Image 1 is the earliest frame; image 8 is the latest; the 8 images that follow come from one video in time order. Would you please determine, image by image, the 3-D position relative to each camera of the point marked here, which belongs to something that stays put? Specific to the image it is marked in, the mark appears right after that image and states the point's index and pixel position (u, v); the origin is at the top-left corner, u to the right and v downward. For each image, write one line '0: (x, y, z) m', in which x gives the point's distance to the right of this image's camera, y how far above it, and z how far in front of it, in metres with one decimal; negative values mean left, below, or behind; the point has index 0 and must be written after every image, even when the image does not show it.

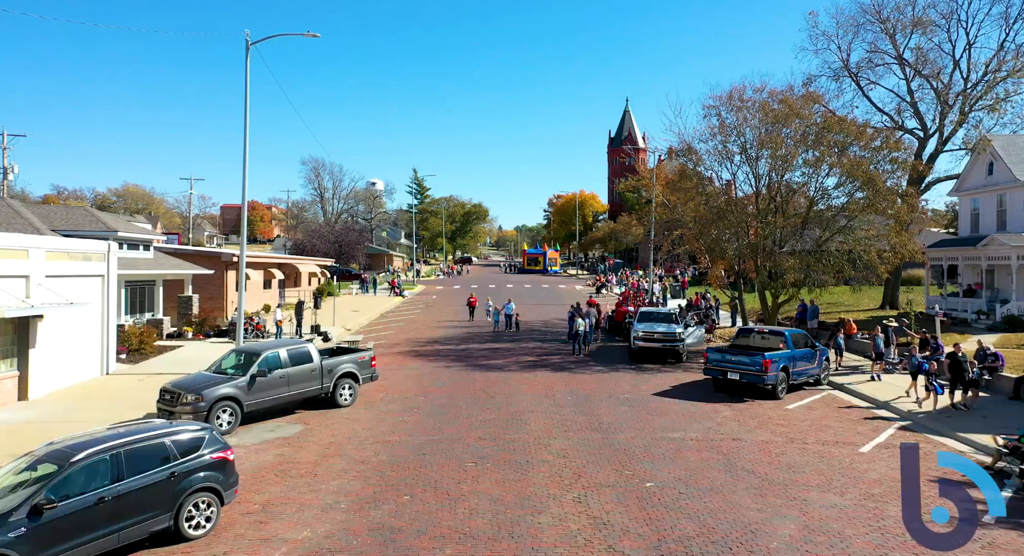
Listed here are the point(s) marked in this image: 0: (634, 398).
0: (+2.7, -2.7, +16.4) m
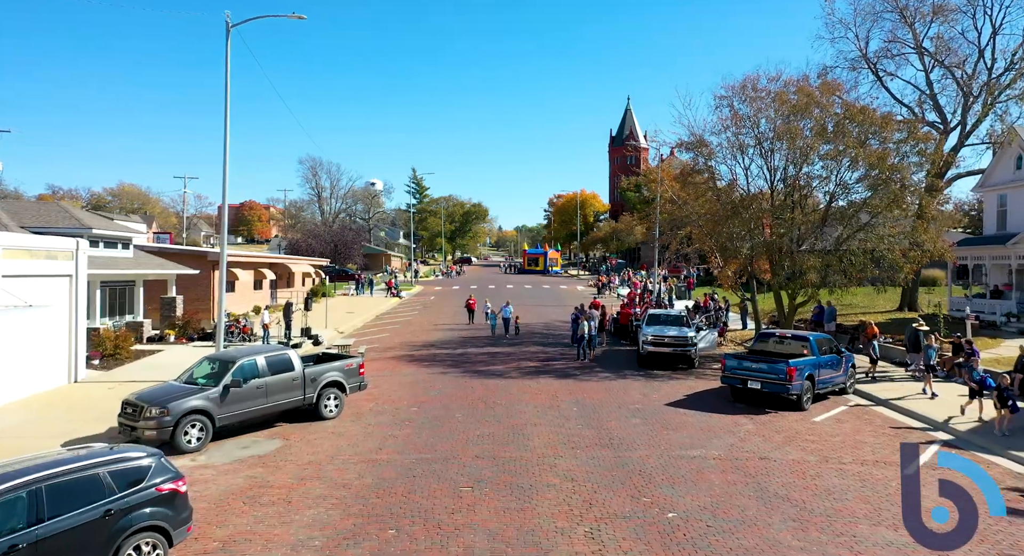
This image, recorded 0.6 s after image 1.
0: (+2.7, -2.7, +15.0) m
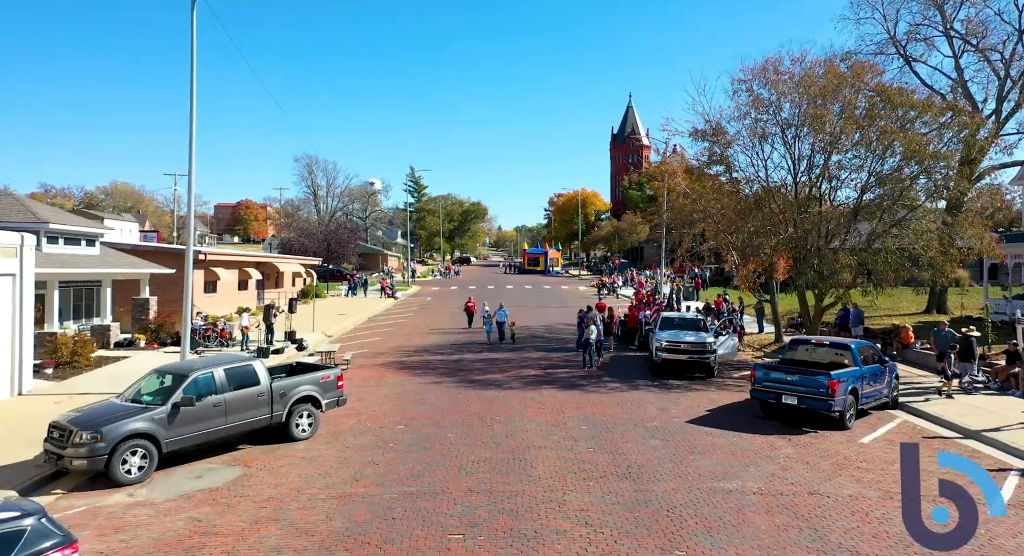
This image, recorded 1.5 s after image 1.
0: (+2.8, -2.7, +13.1) m
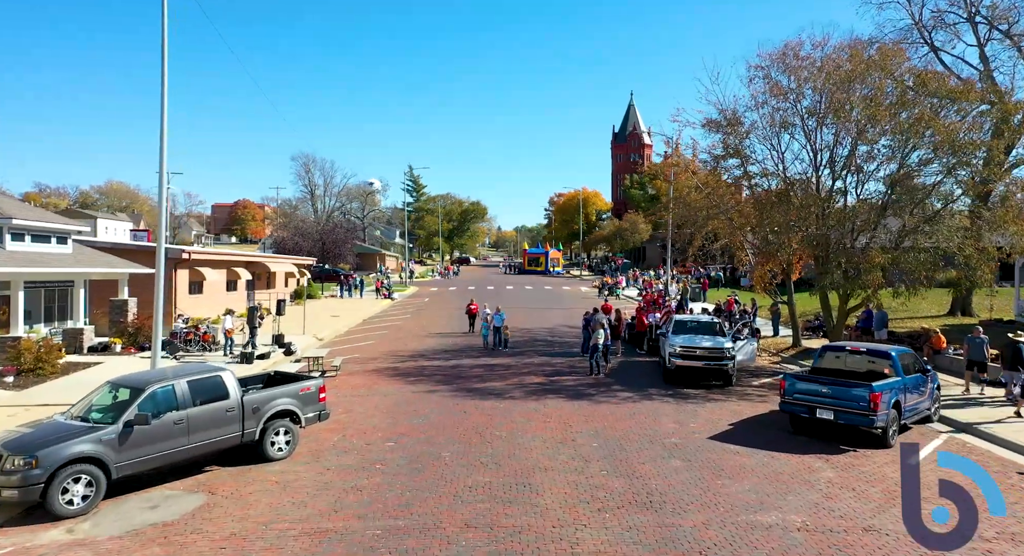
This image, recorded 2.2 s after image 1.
0: (+2.8, -2.7, +11.7) m
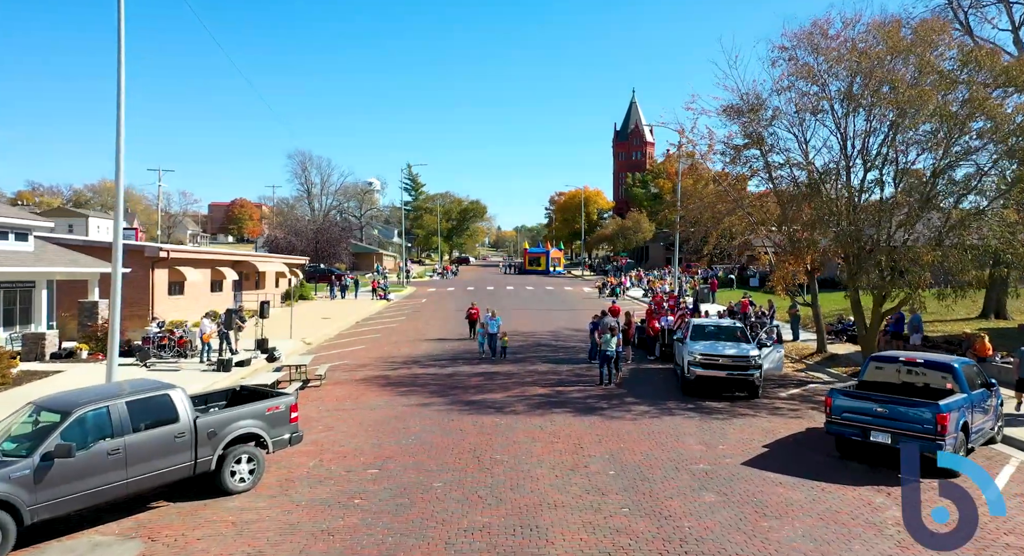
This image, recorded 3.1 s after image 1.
0: (+2.8, -2.7, +10.1) m
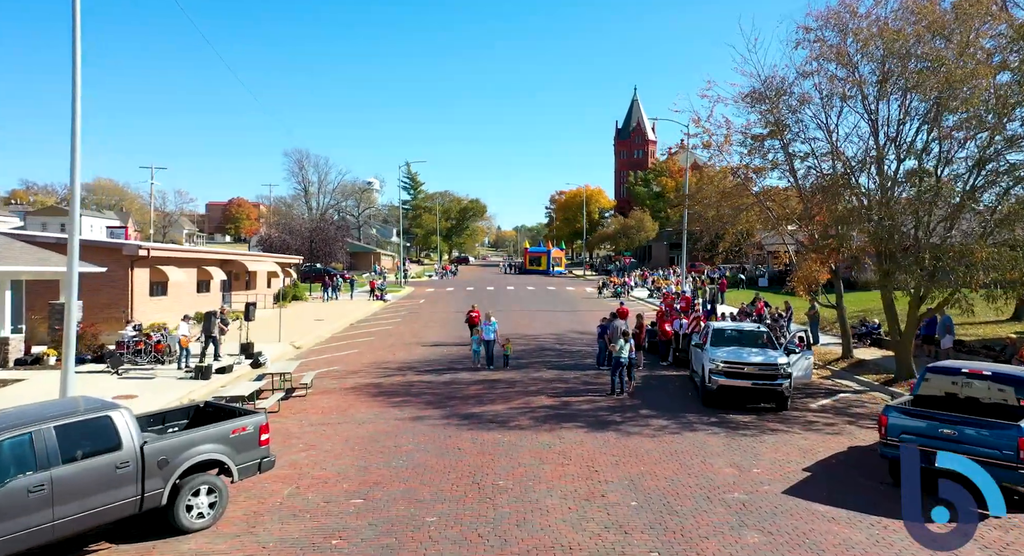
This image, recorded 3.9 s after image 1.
0: (+2.9, -2.7, +8.6) m
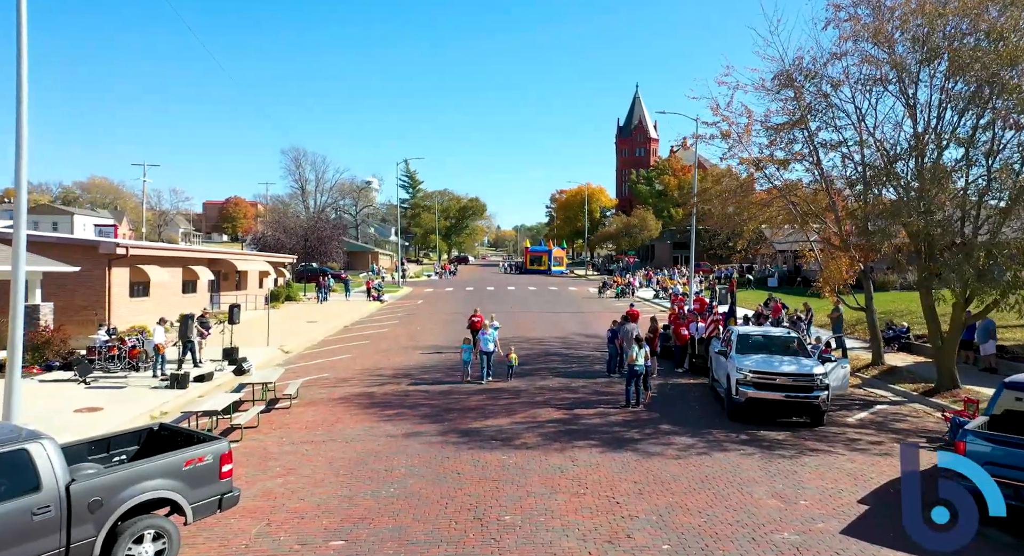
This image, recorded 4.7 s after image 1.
0: (+3.0, -2.7, +7.2) m
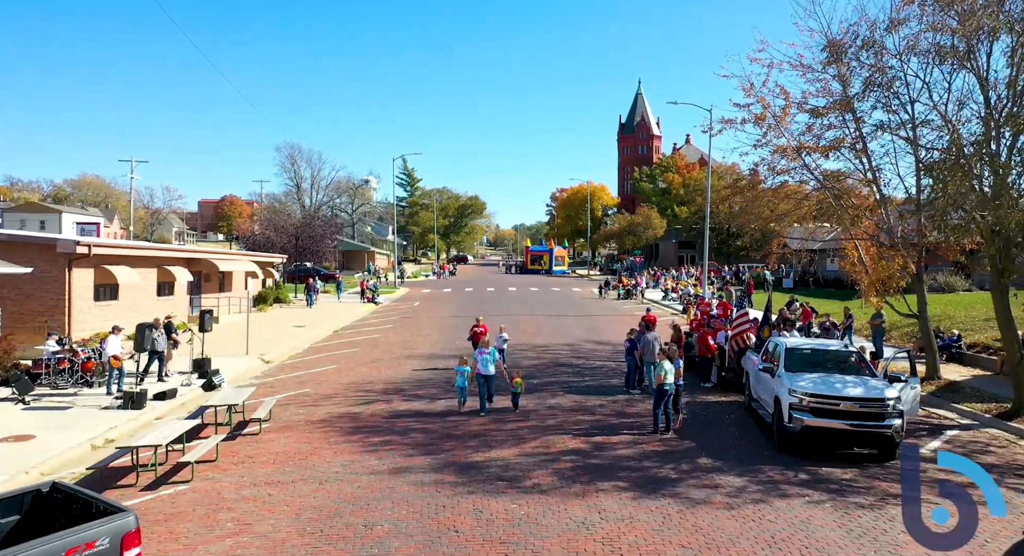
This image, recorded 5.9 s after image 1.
0: (+3.1, -2.7, +5.2) m
